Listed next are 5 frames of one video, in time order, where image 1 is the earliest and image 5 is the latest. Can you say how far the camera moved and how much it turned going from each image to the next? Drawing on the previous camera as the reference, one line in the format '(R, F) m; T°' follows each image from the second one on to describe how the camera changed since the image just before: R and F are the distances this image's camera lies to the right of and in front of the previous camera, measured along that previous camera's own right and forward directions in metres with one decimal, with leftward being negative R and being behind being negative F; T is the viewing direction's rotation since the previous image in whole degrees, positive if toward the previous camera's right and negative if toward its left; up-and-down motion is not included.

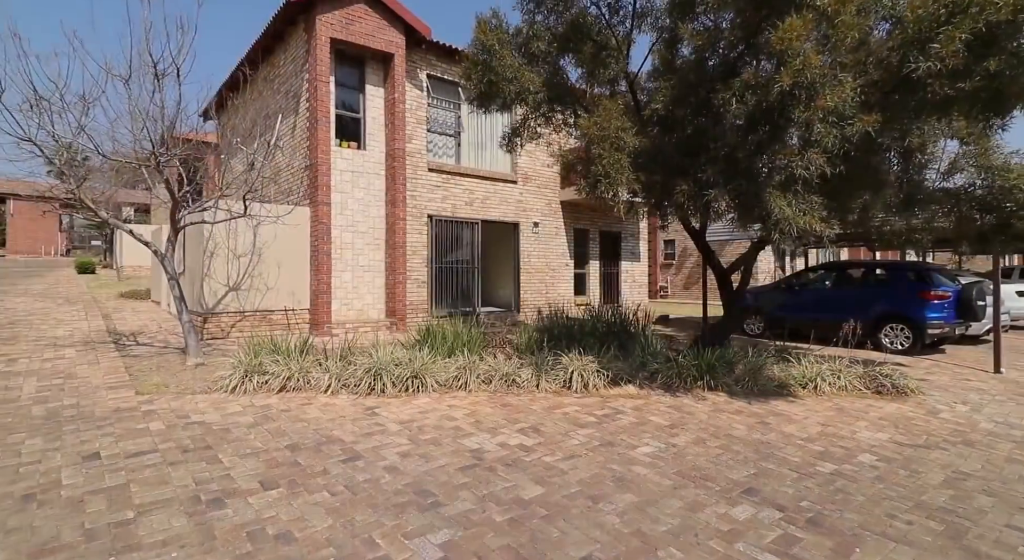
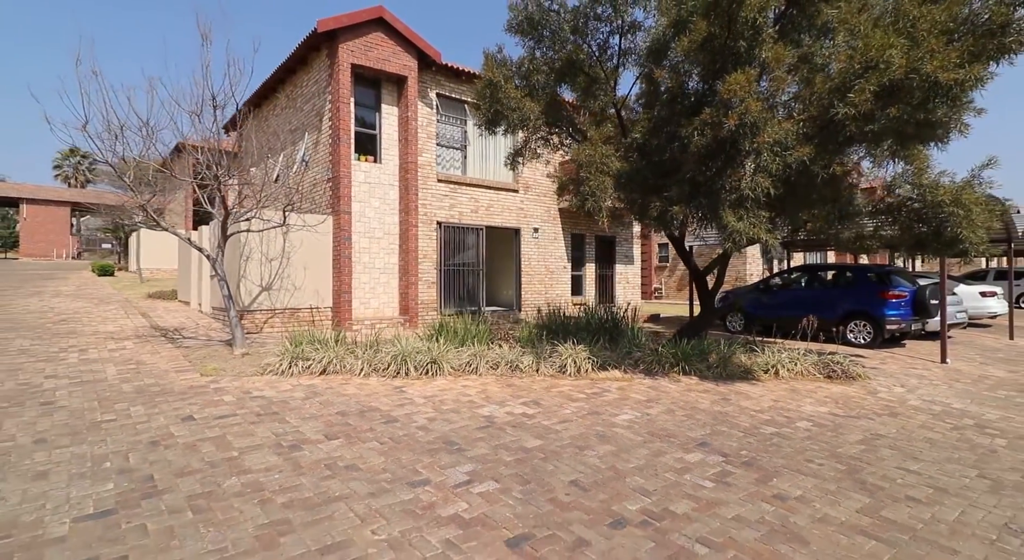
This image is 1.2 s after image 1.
(-0.1, -1.2) m; 0°
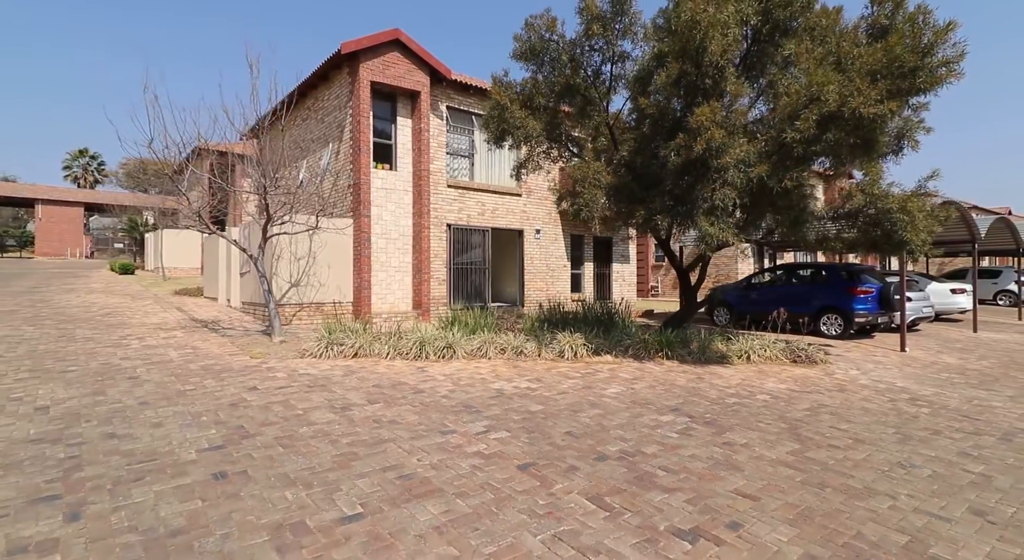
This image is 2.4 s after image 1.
(-0.1, -1.2) m; 0°
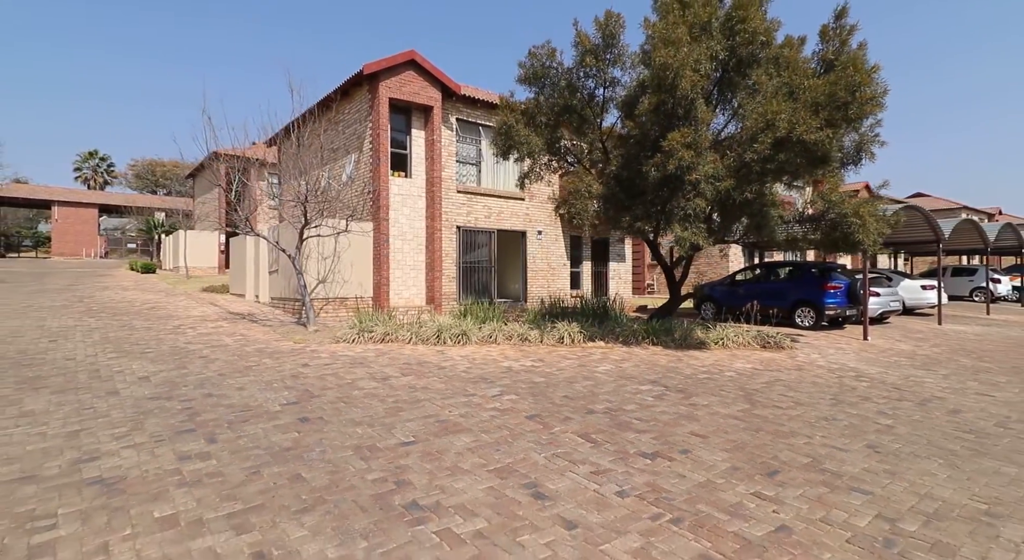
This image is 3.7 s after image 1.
(-0.1, -1.4) m; 0°
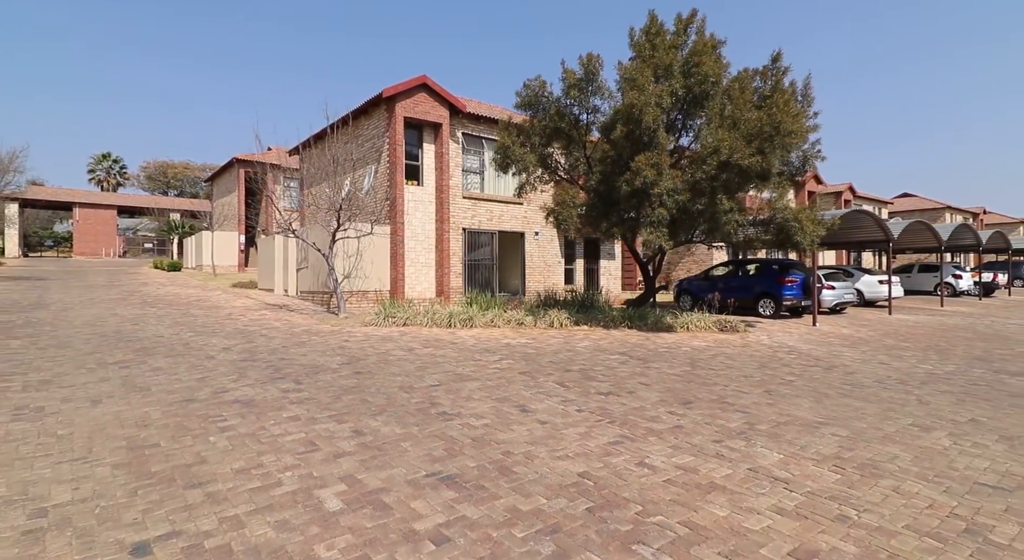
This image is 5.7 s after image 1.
(+0.1, -2.1) m; 0°
